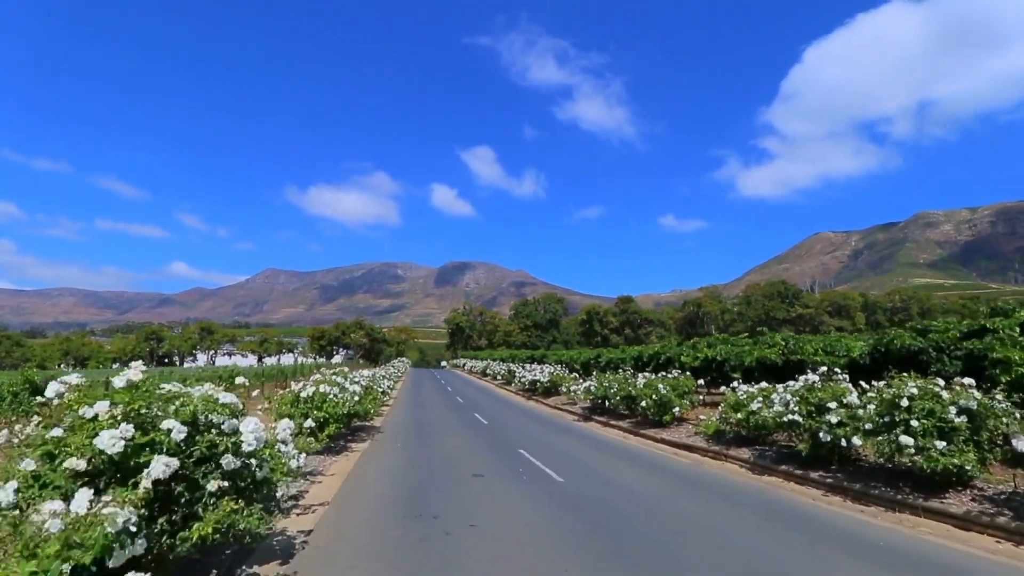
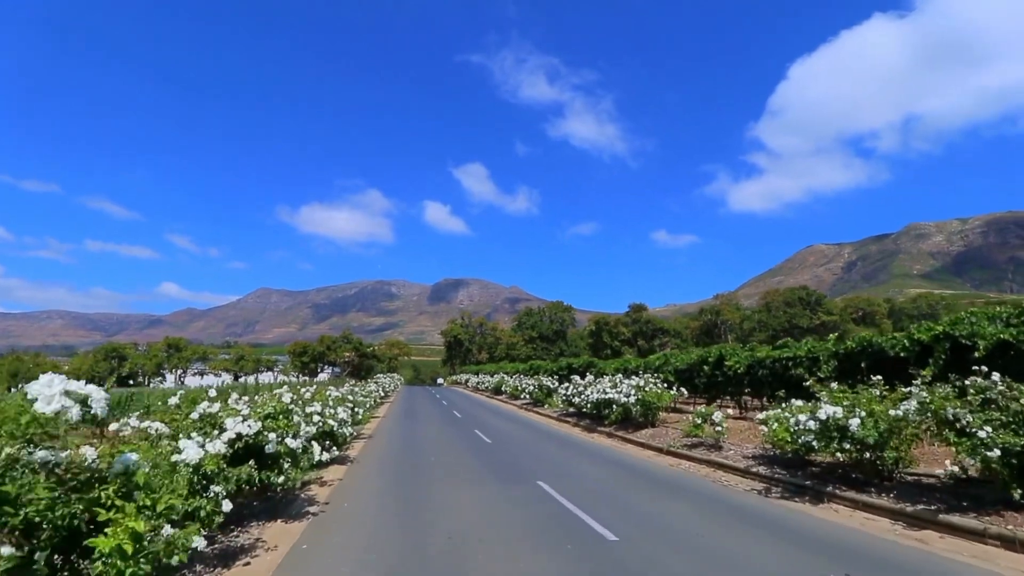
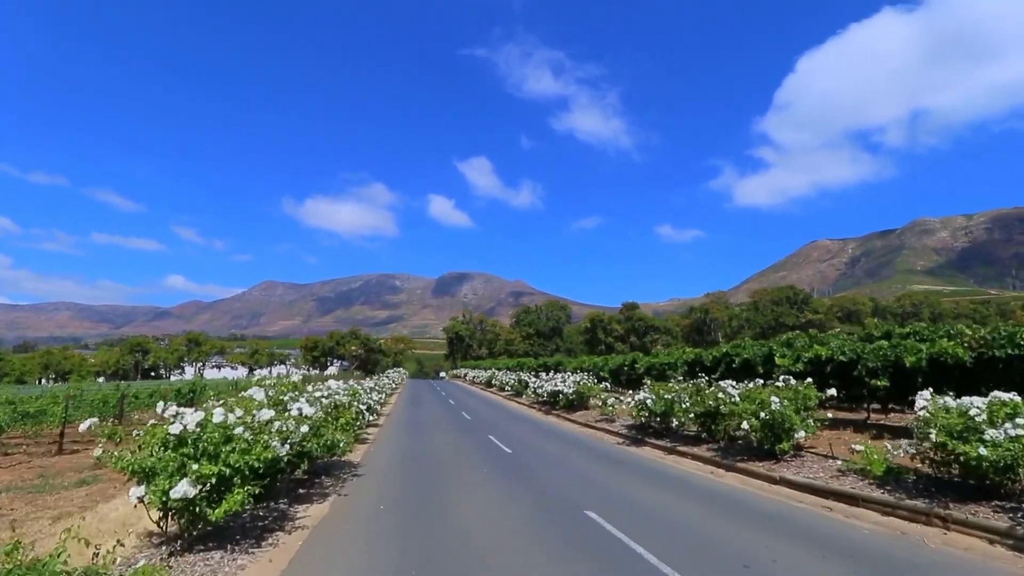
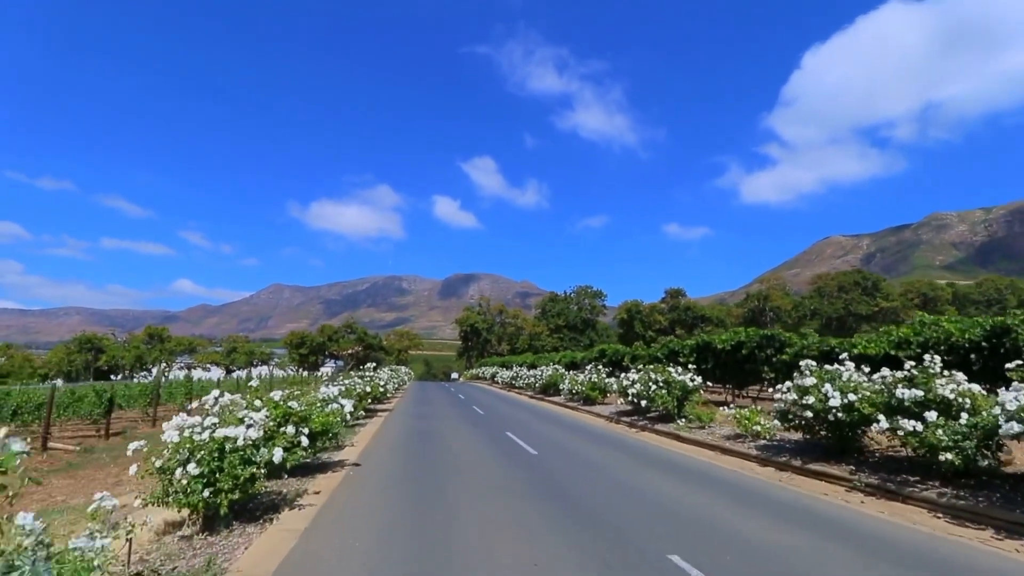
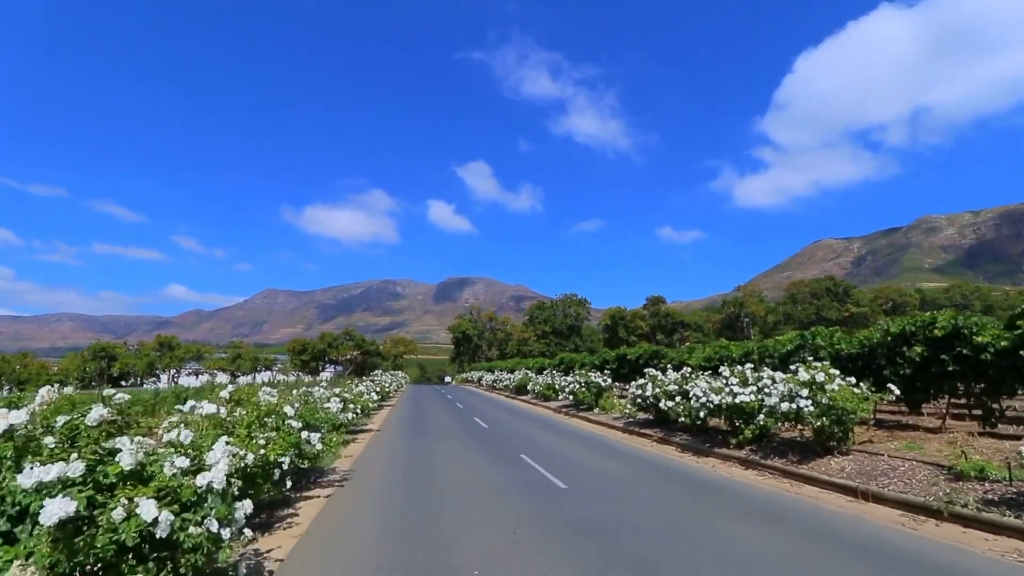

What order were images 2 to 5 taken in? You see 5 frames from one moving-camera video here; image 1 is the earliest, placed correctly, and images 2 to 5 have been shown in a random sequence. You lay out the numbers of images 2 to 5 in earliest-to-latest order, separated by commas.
3, 2, 5, 4
